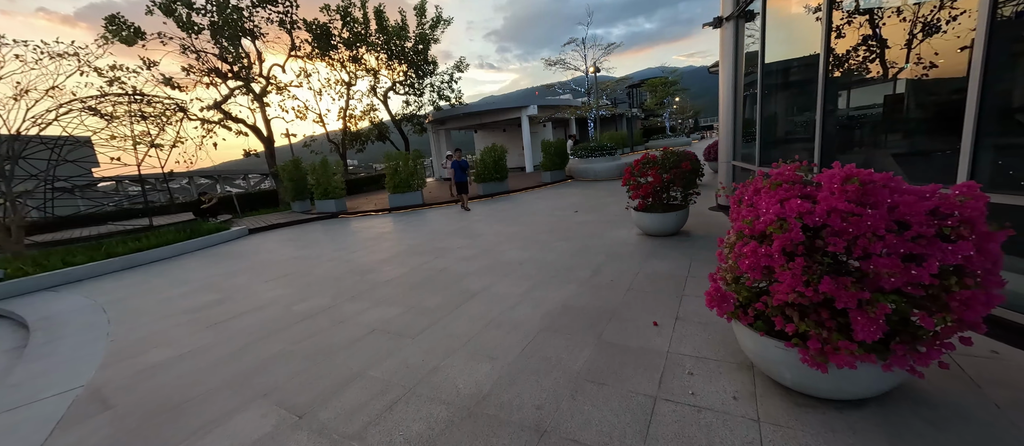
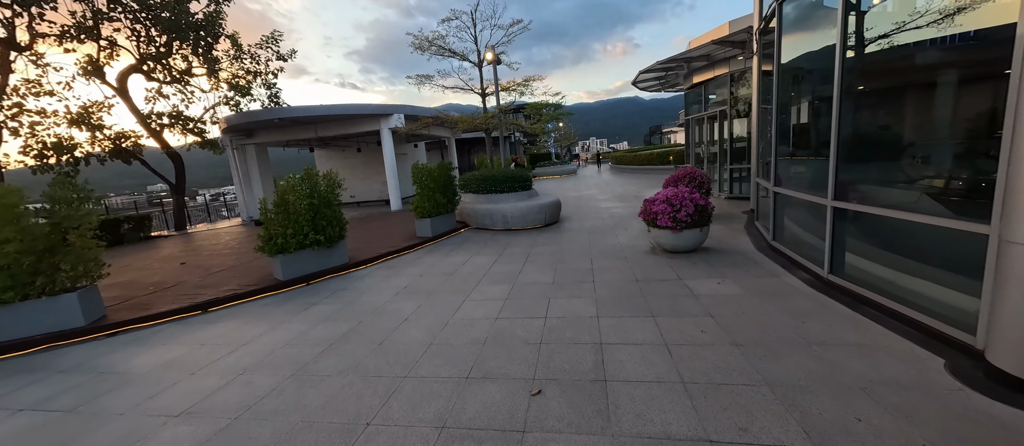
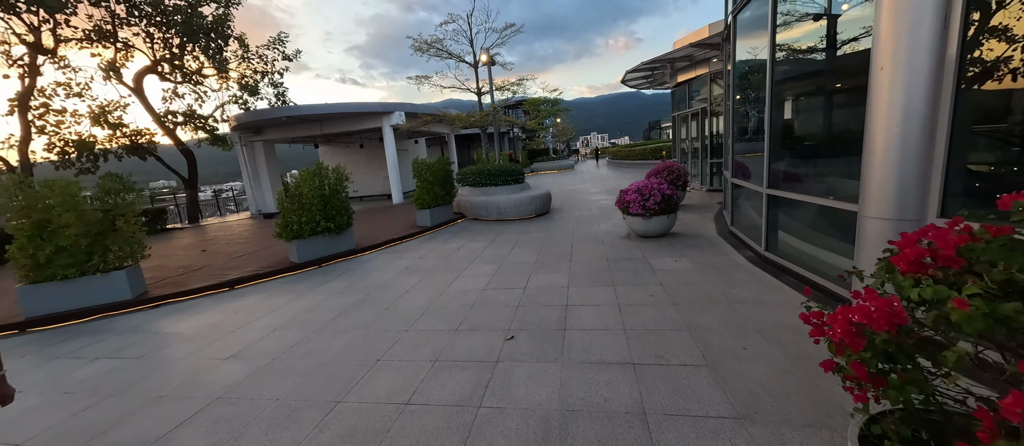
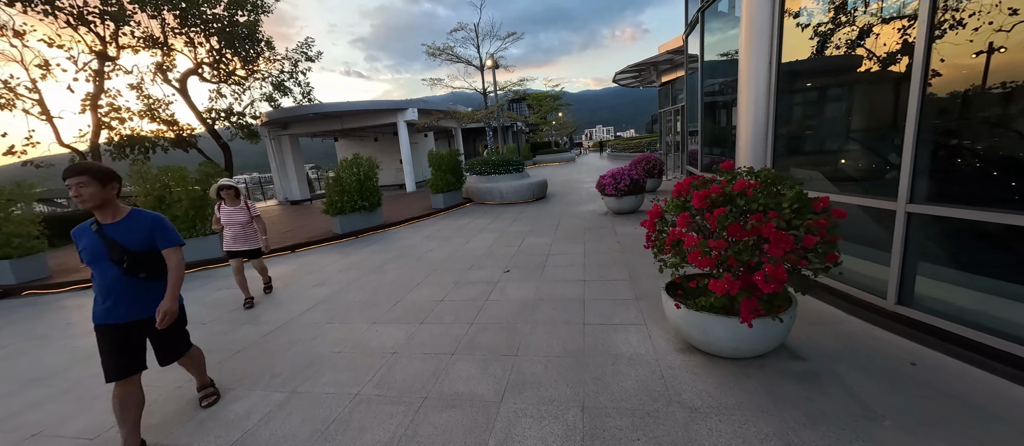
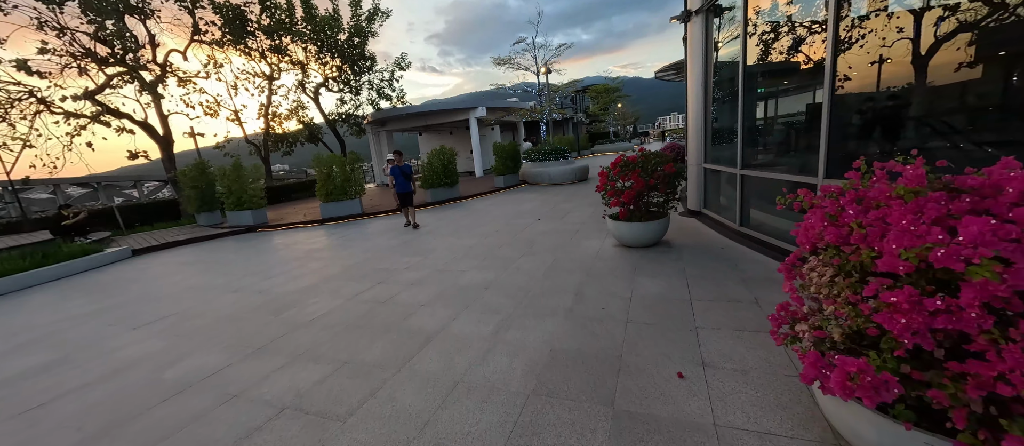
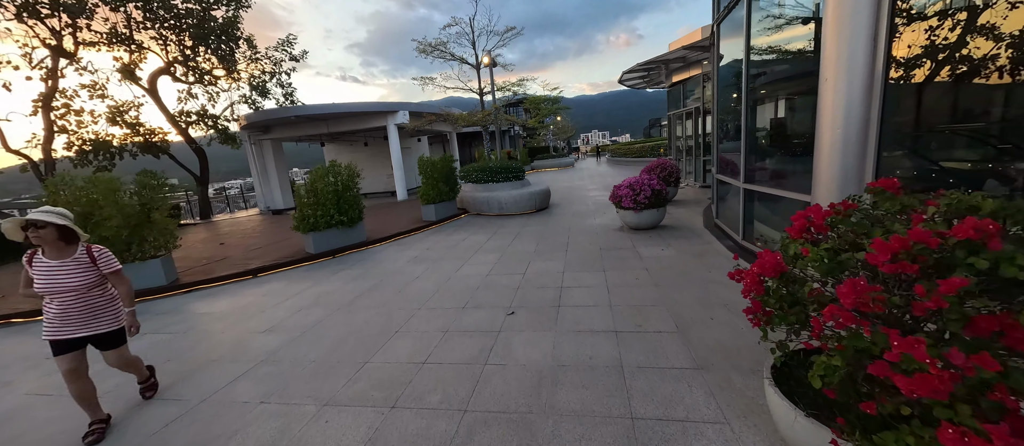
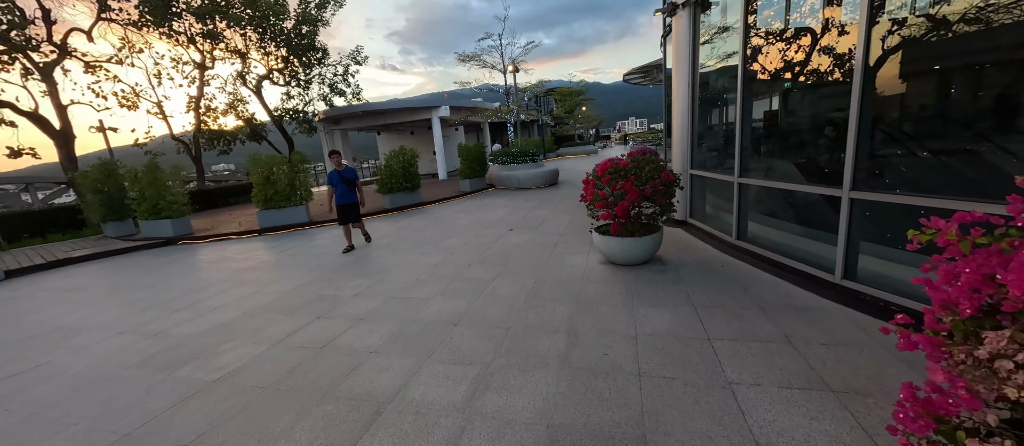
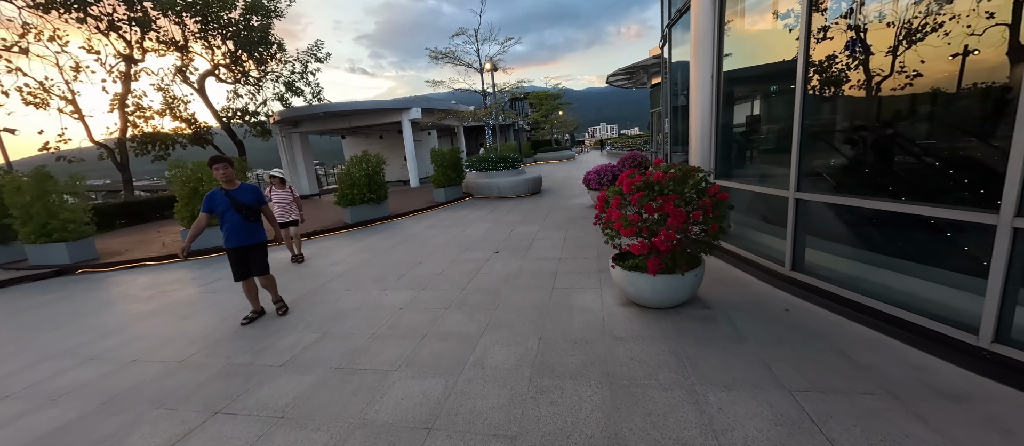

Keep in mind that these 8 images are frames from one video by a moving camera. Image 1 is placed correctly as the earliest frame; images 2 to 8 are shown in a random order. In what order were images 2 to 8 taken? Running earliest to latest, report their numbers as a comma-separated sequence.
5, 7, 8, 4, 6, 3, 2
